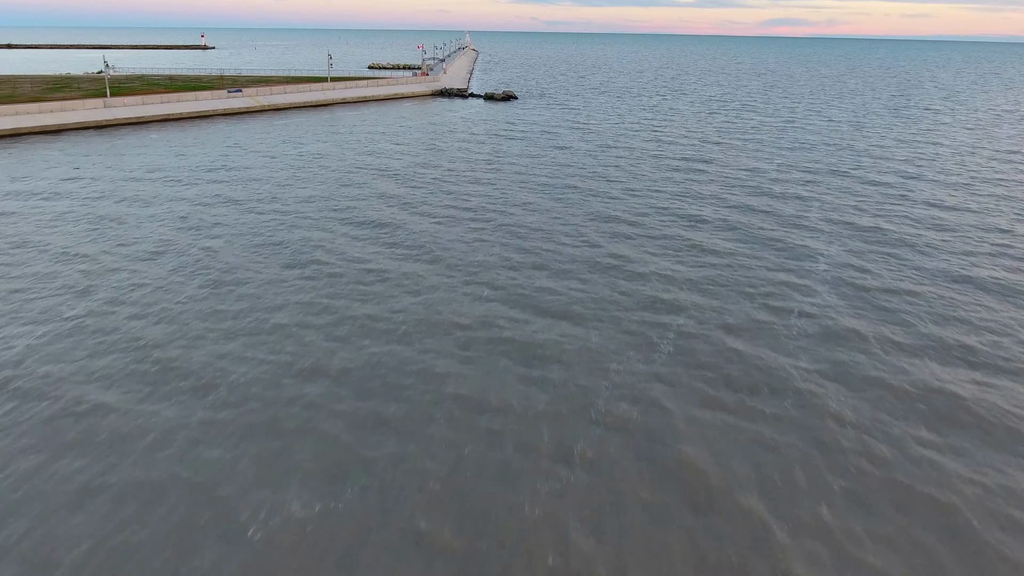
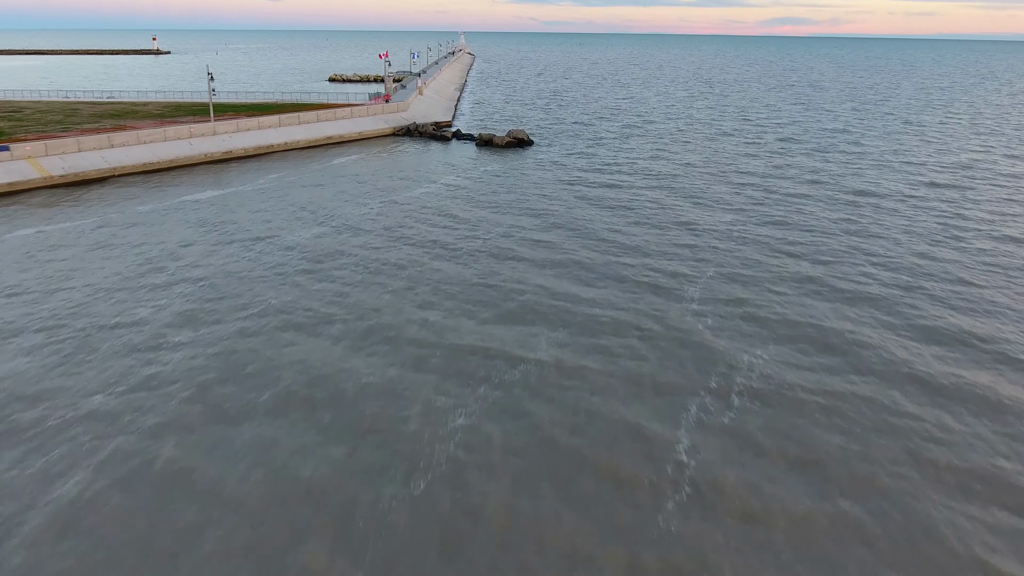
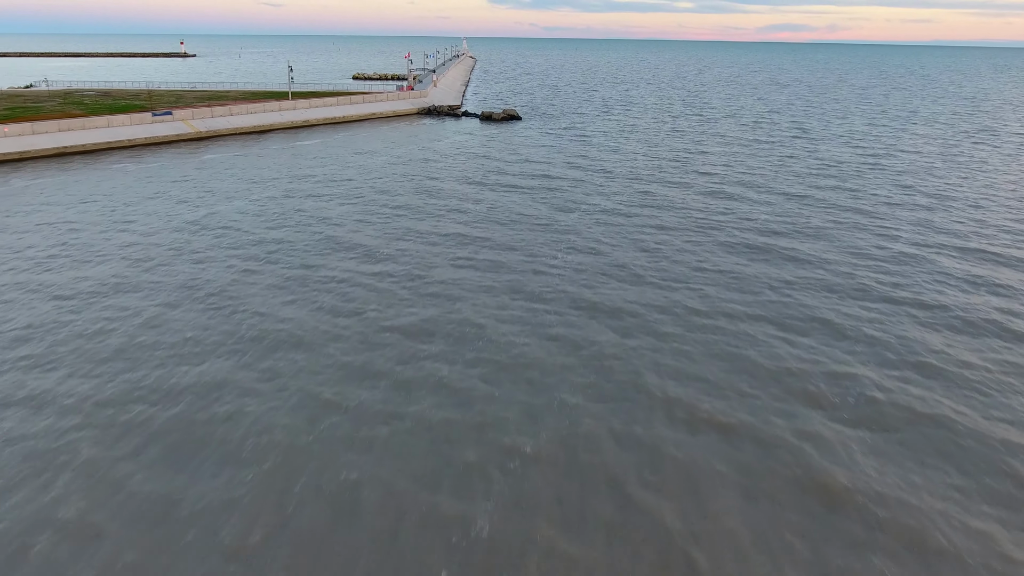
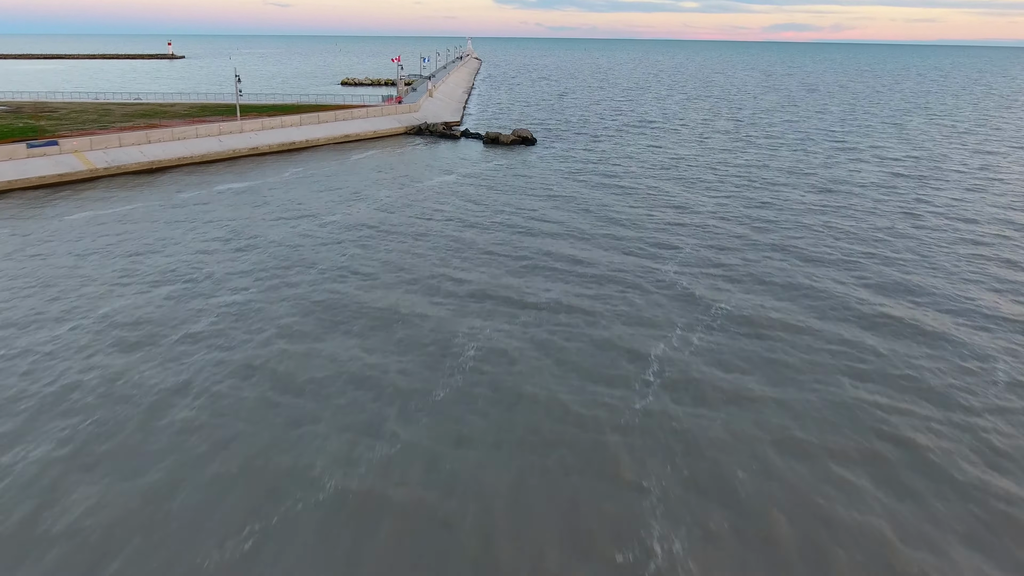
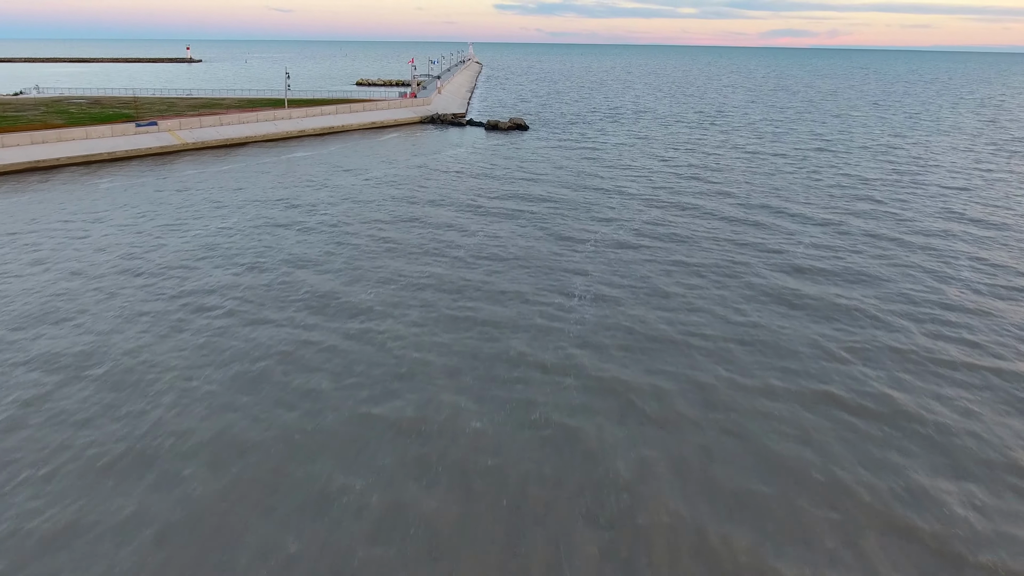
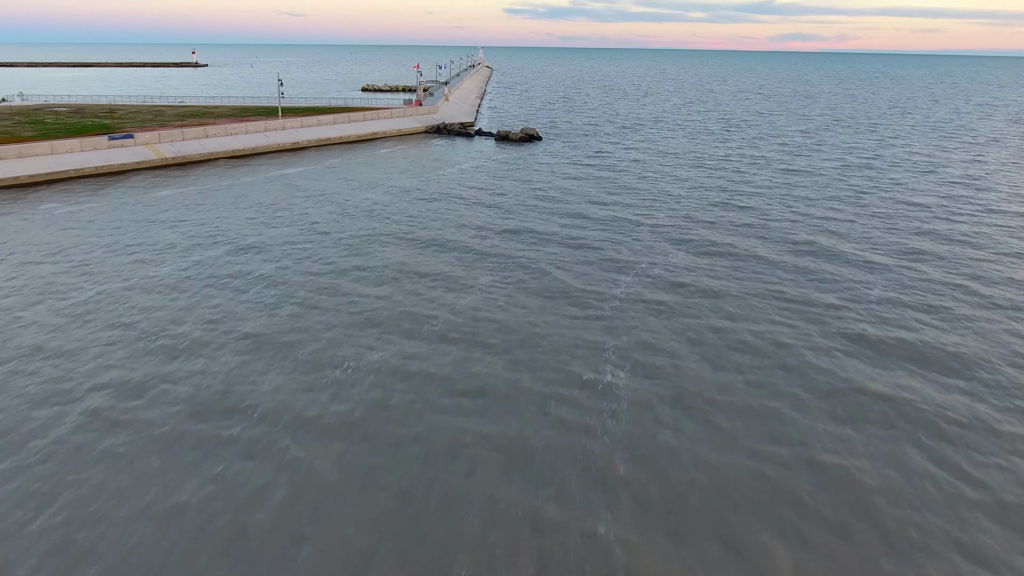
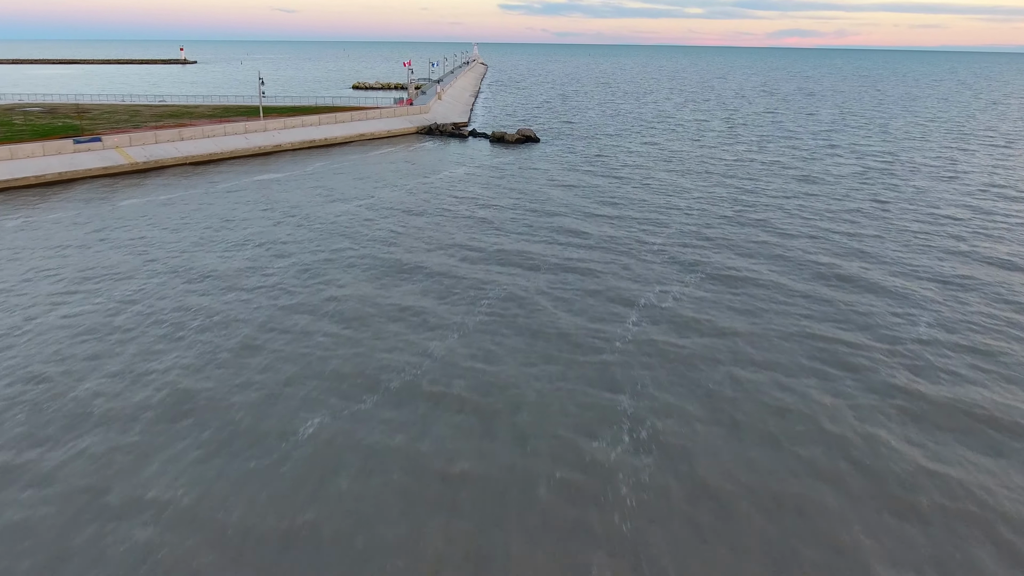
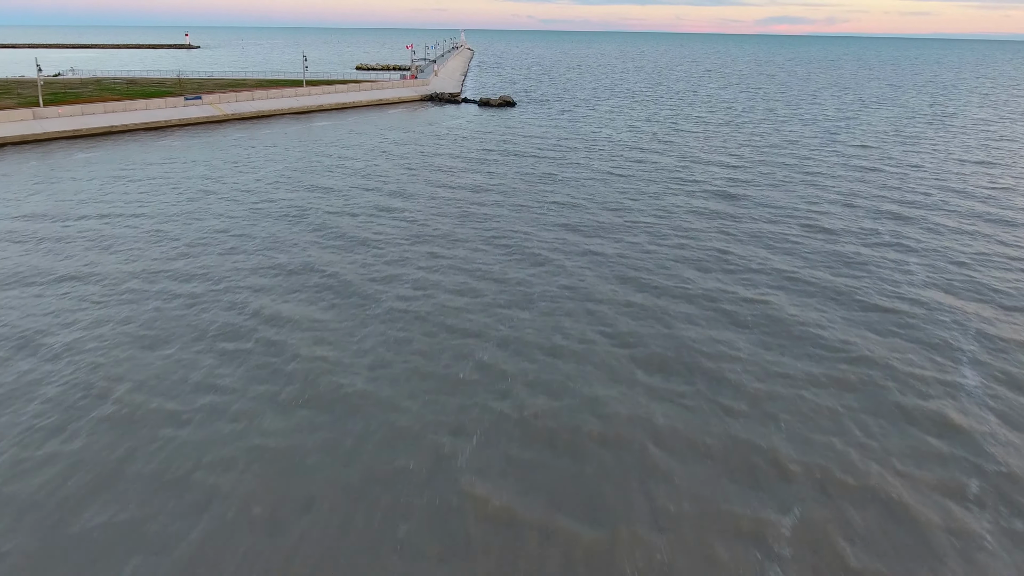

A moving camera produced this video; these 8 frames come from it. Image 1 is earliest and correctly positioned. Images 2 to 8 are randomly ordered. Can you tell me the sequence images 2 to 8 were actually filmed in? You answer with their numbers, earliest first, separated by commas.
8, 3, 5, 6, 7, 4, 2
